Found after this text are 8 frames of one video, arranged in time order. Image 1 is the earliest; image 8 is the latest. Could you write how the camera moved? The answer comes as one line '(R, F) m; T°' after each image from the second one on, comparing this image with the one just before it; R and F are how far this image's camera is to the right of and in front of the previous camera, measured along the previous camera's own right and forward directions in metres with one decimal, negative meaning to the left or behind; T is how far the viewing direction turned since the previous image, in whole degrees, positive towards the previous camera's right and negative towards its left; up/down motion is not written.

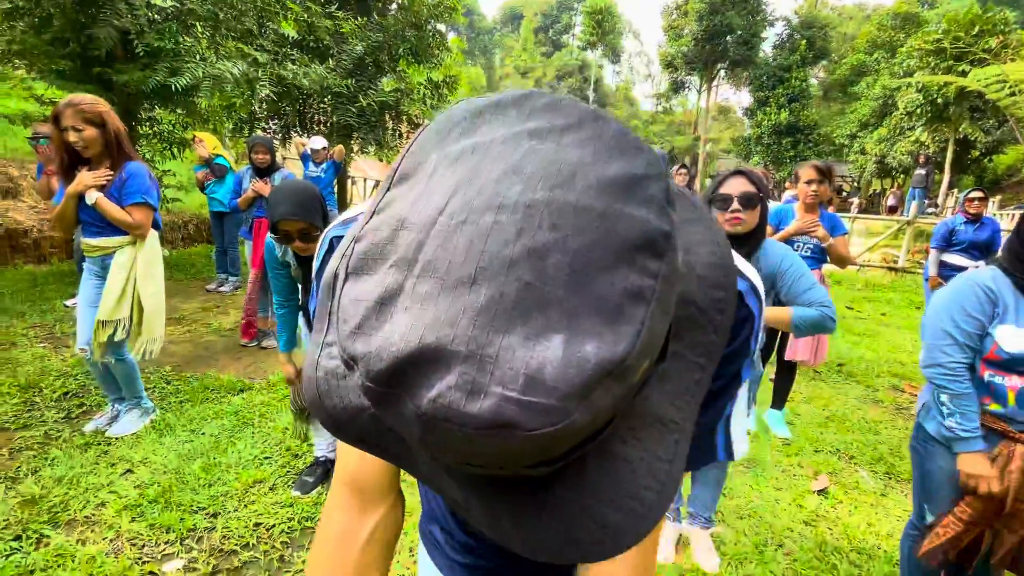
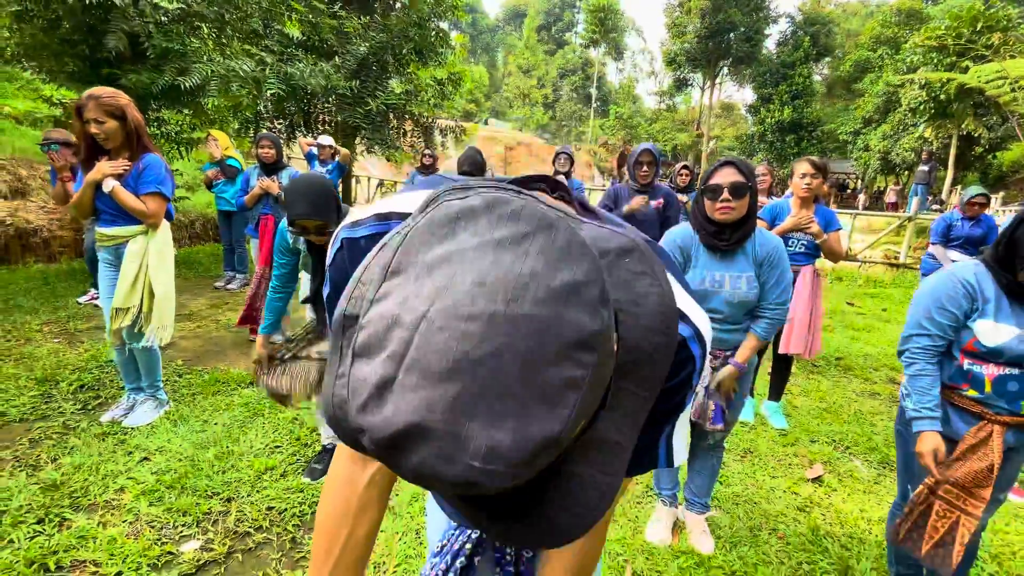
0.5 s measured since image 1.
(0.0, -0.1) m; 0°
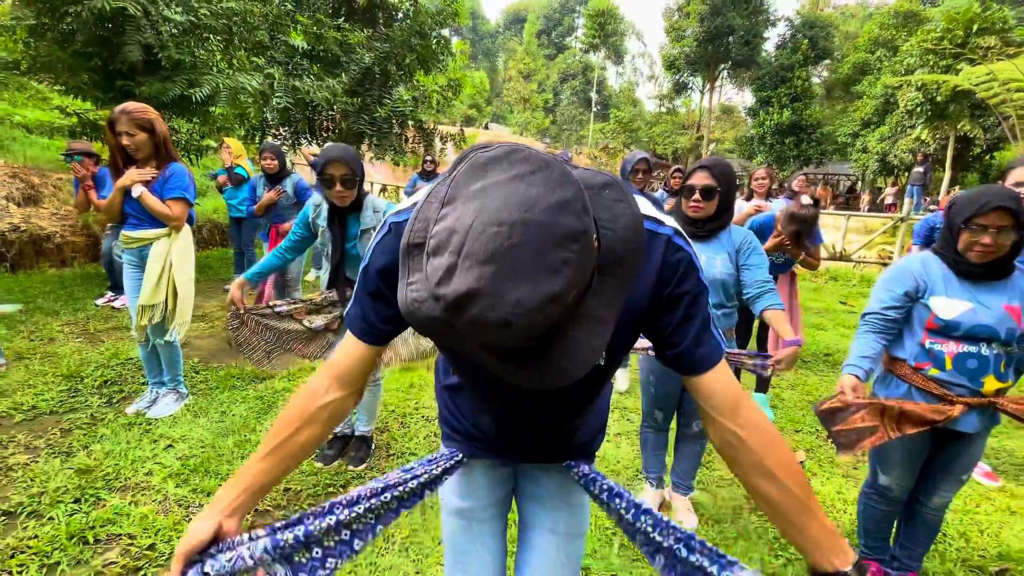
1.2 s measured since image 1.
(0.0, -0.2) m; 0°
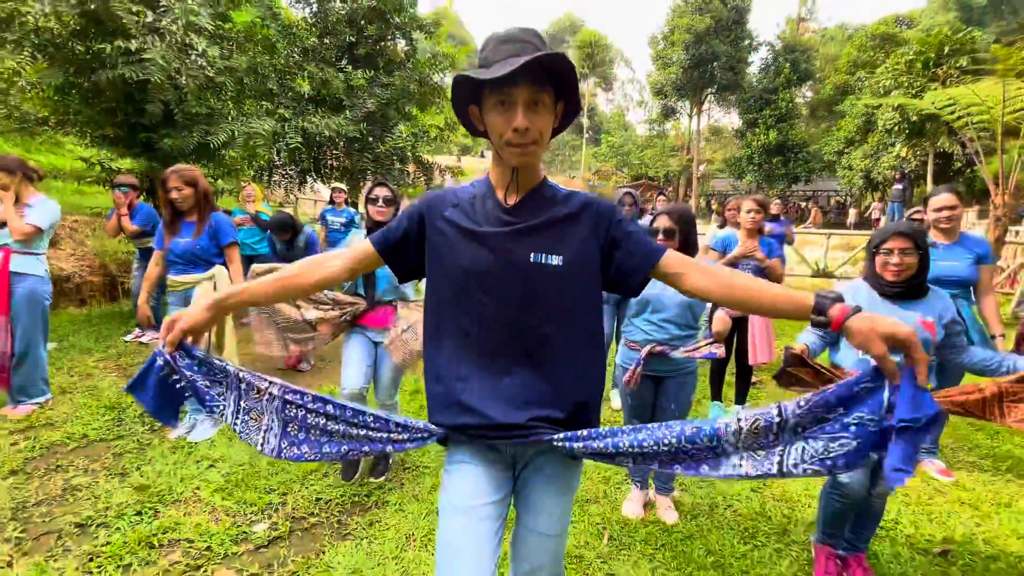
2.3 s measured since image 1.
(0.0, -0.4) m; 0°
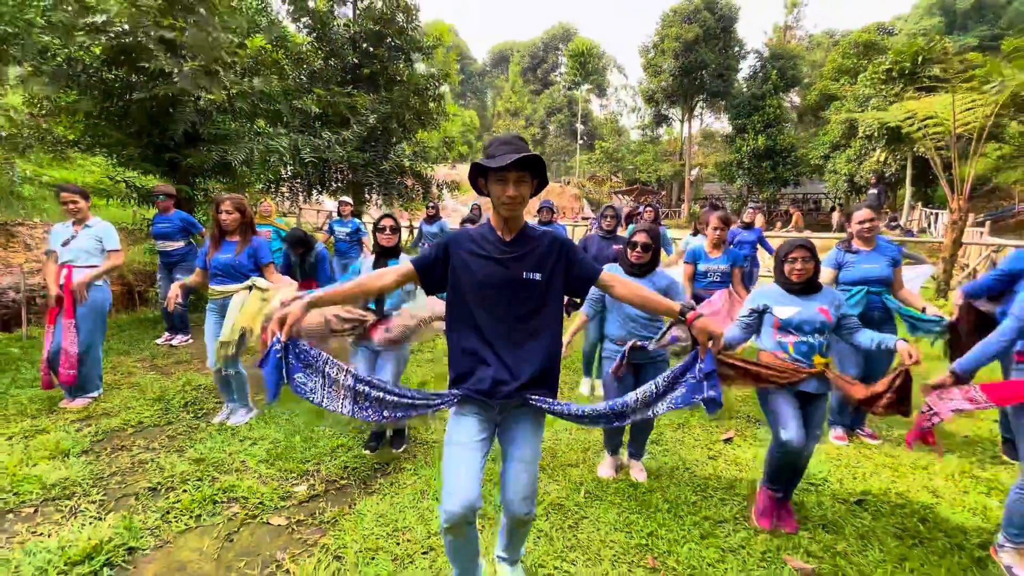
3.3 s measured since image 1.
(0.0, -0.6) m; 0°
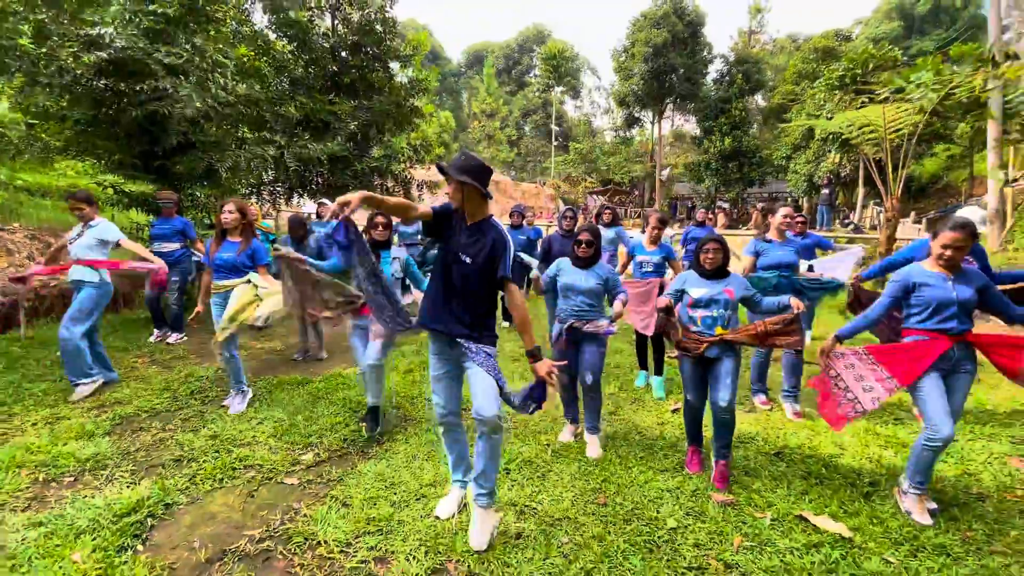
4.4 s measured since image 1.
(0.0, -0.6) m; +3°
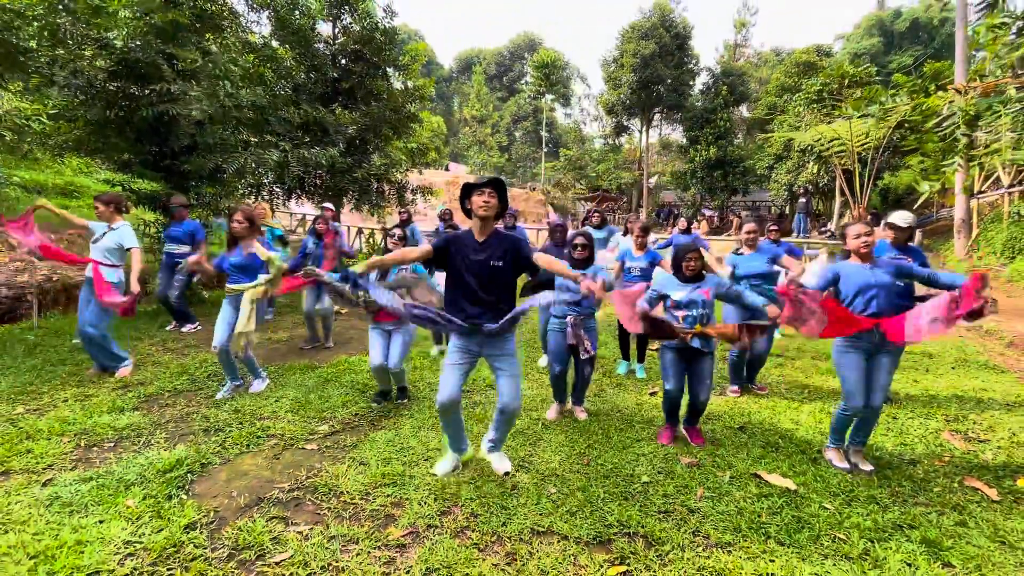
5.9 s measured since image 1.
(-0.1, -0.5) m; +1°
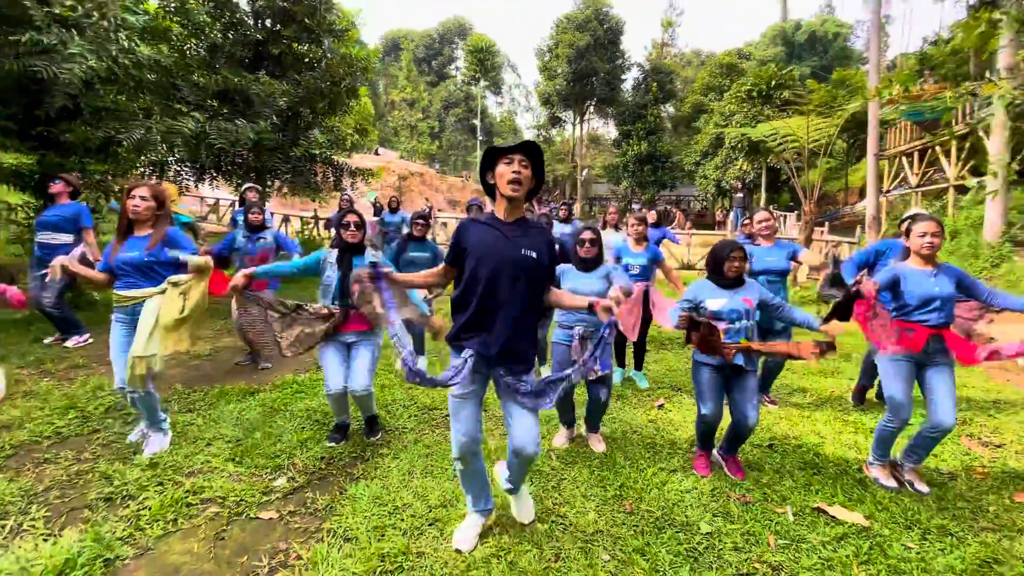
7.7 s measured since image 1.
(-0.6, +0.8) m; +9°
